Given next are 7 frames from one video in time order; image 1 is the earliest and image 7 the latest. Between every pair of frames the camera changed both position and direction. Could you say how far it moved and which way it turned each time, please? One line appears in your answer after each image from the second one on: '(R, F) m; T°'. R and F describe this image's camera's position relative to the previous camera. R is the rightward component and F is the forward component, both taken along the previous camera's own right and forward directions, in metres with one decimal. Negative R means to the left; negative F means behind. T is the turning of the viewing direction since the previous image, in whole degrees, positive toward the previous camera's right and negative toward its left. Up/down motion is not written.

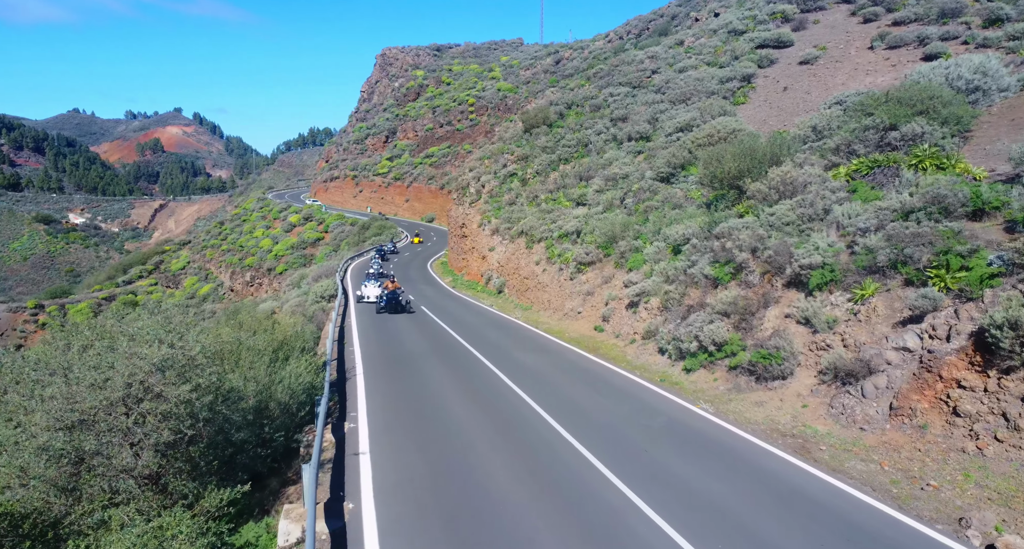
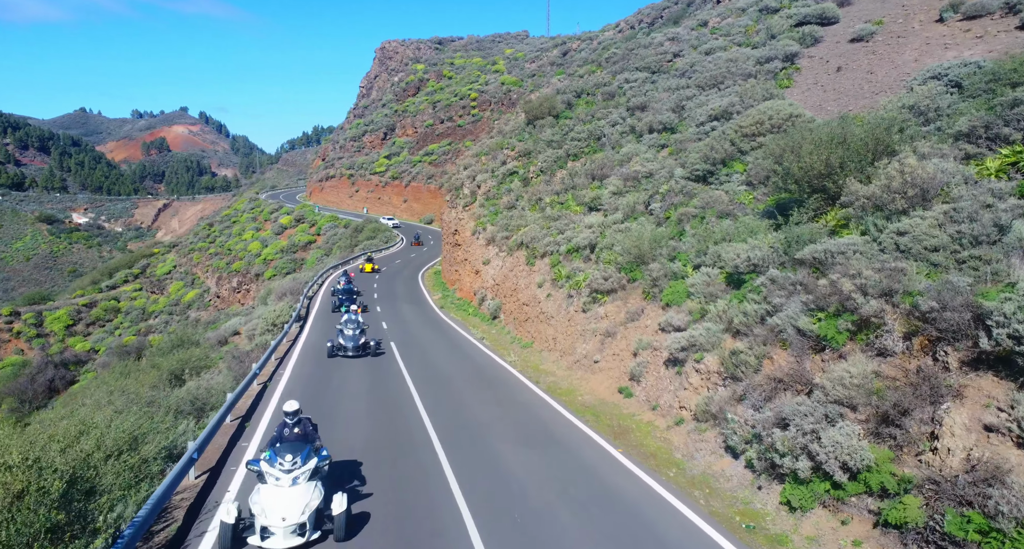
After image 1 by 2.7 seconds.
(+0.3, +5.2) m; -1°
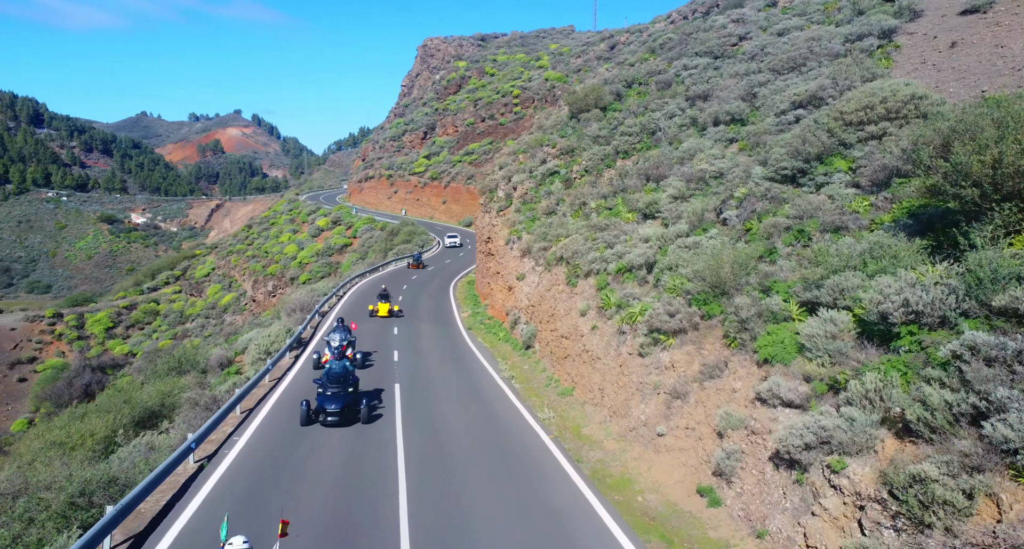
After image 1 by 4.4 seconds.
(+0.2, +3.9) m; -4°
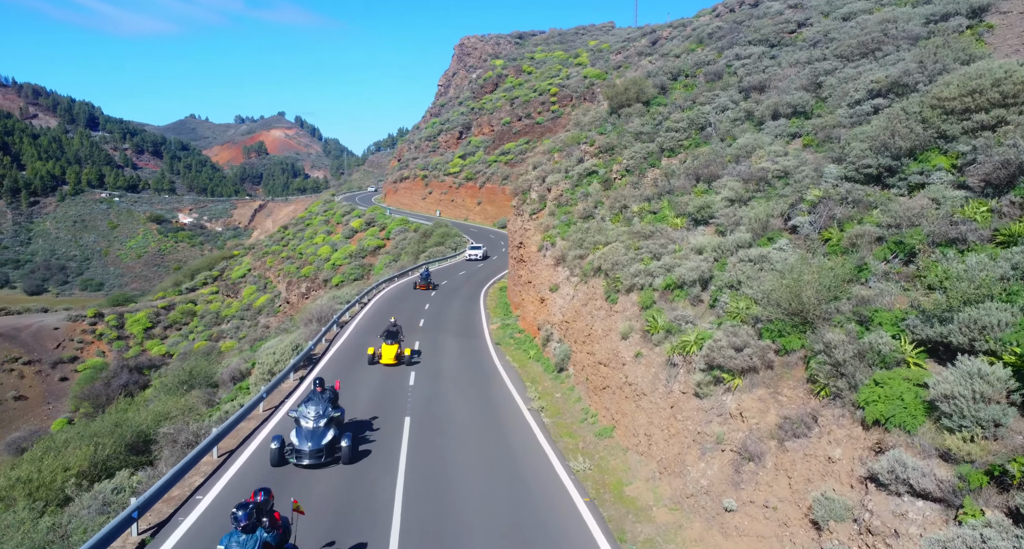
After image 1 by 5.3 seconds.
(+0.1, +2.2) m; -3°
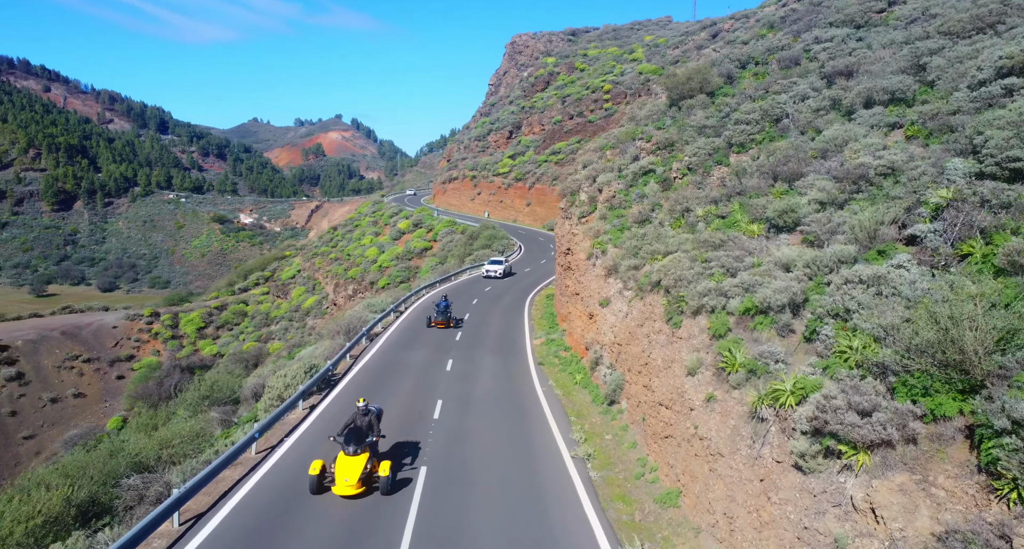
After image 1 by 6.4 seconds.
(+0.2, +2.5) m; -5°
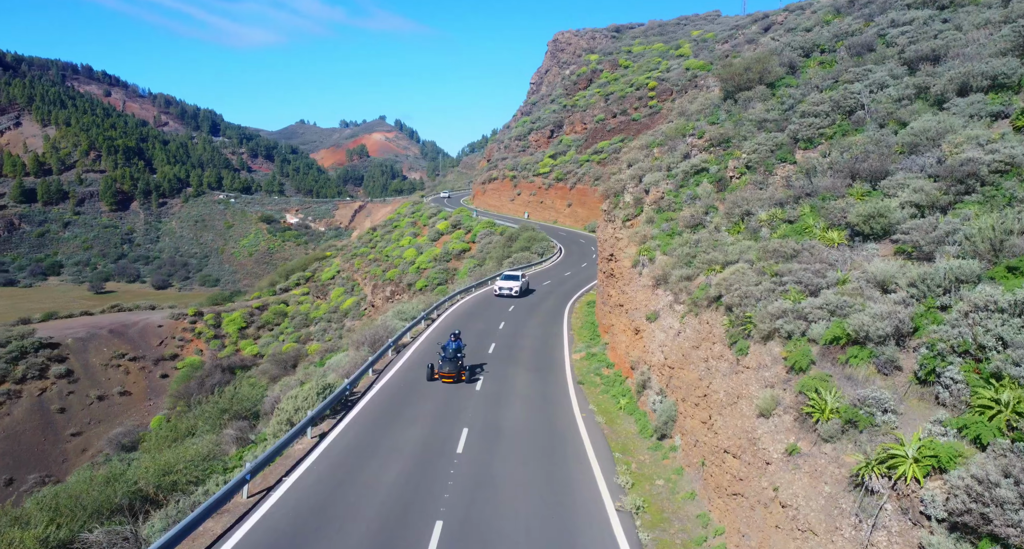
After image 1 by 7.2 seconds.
(+0.1, +1.8) m; -4°
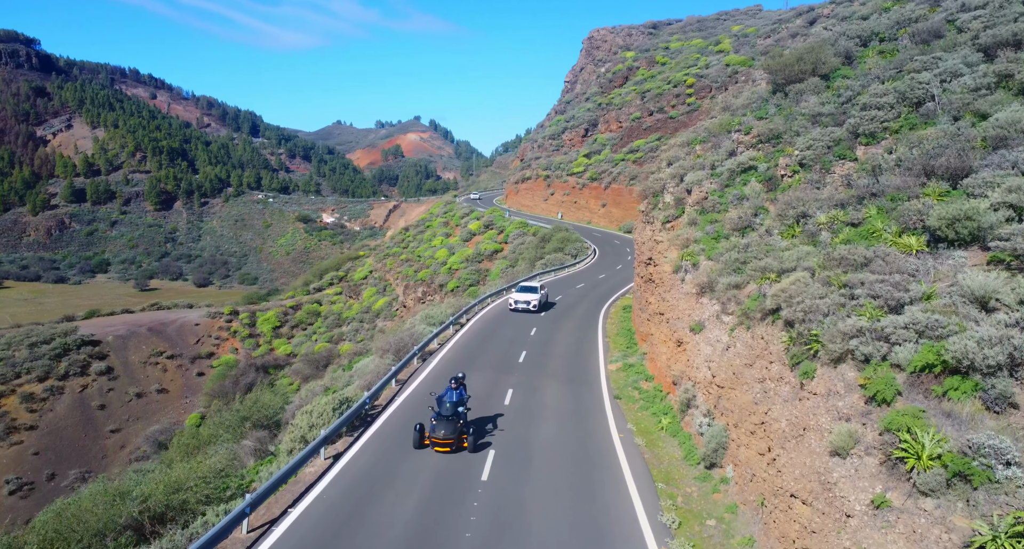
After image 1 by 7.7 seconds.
(0.0, +1.2) m; -3°
